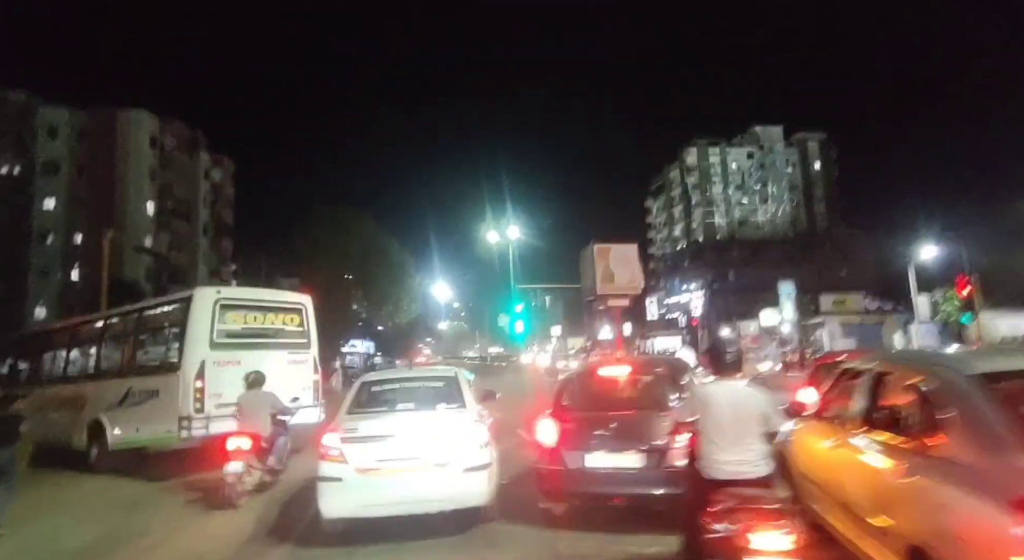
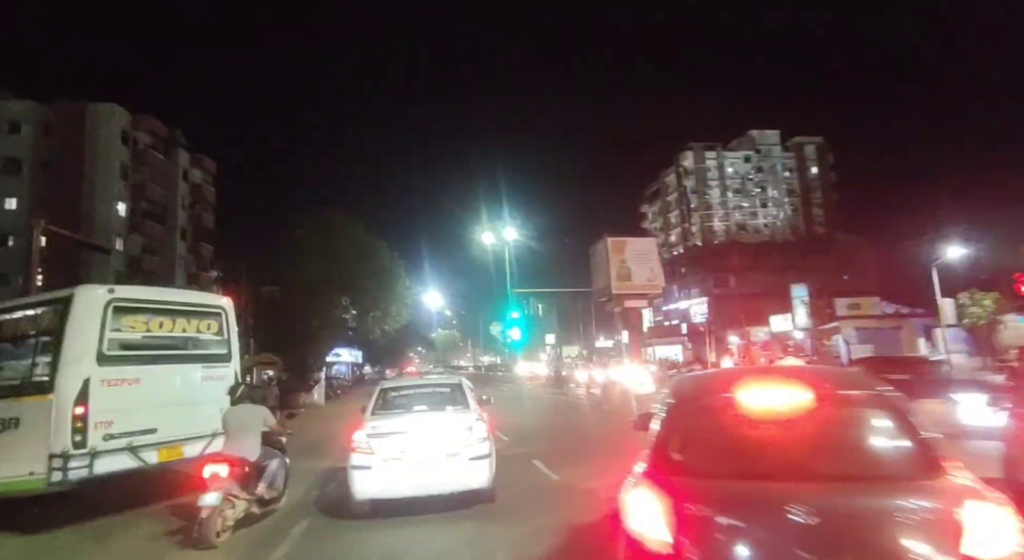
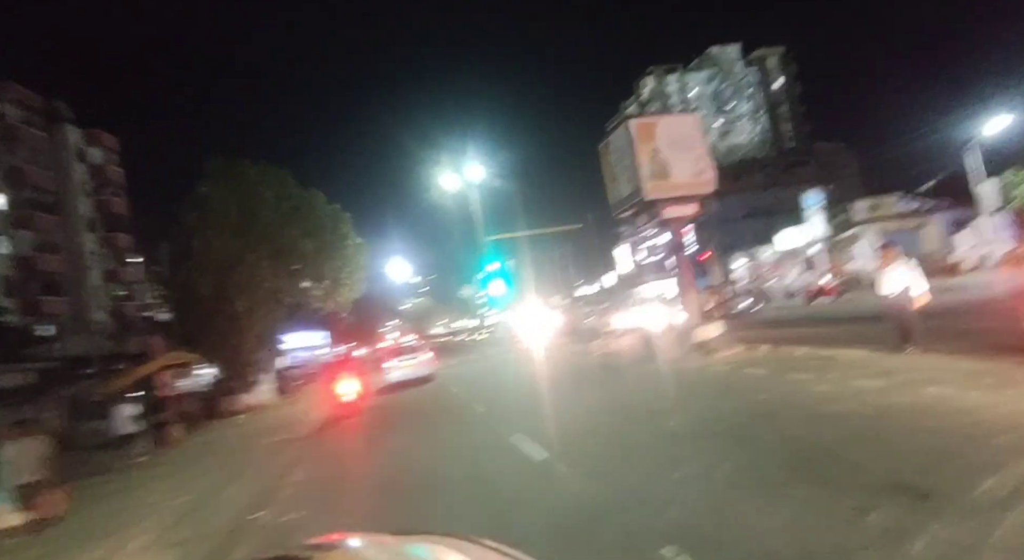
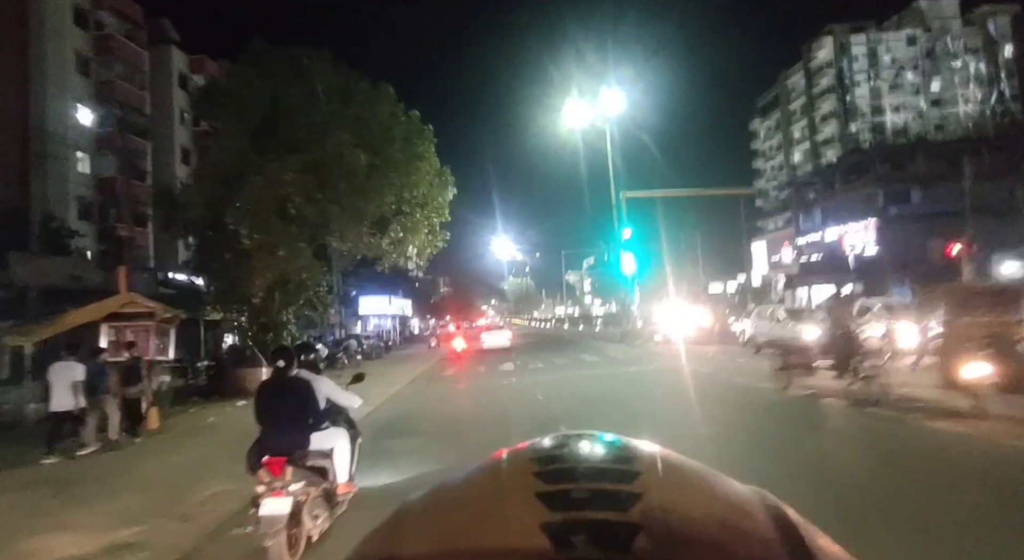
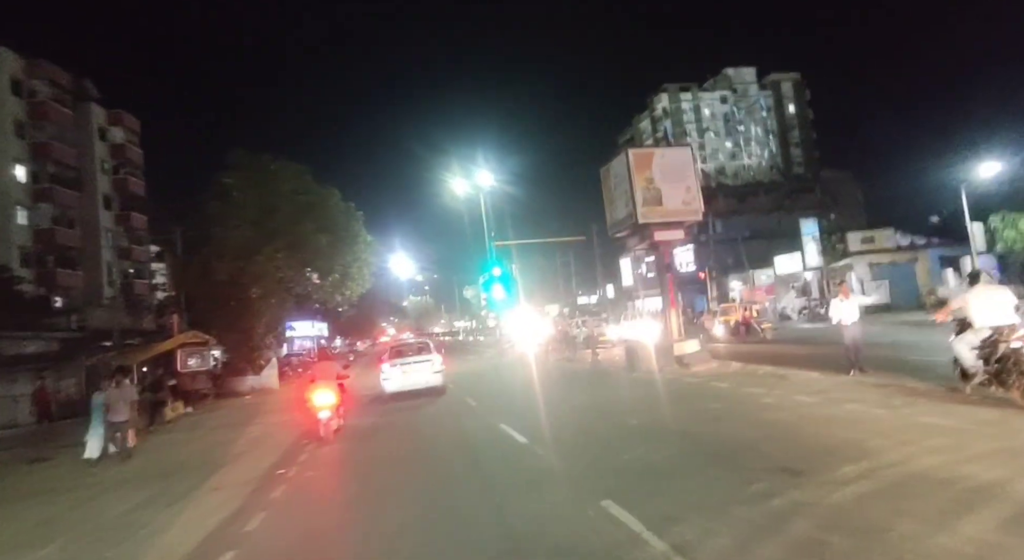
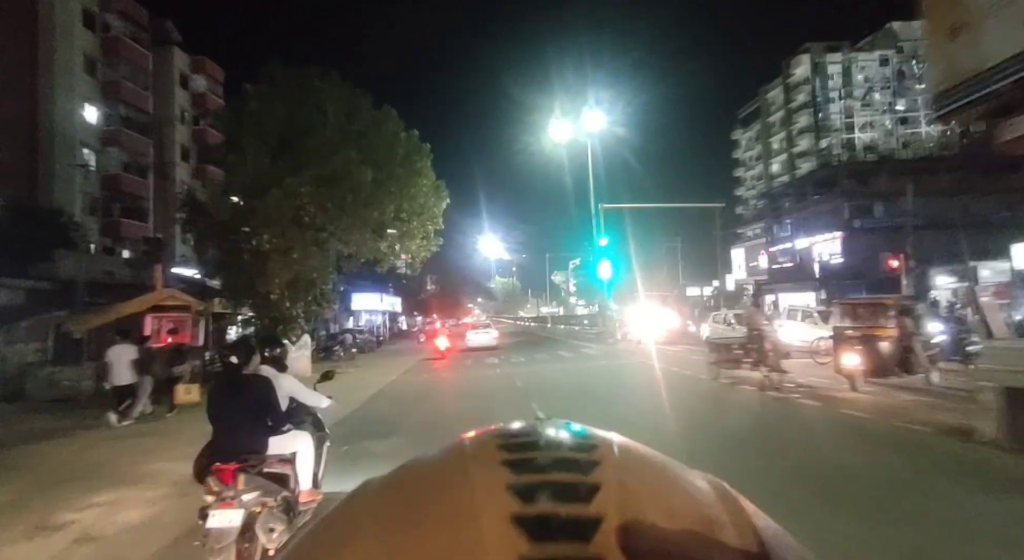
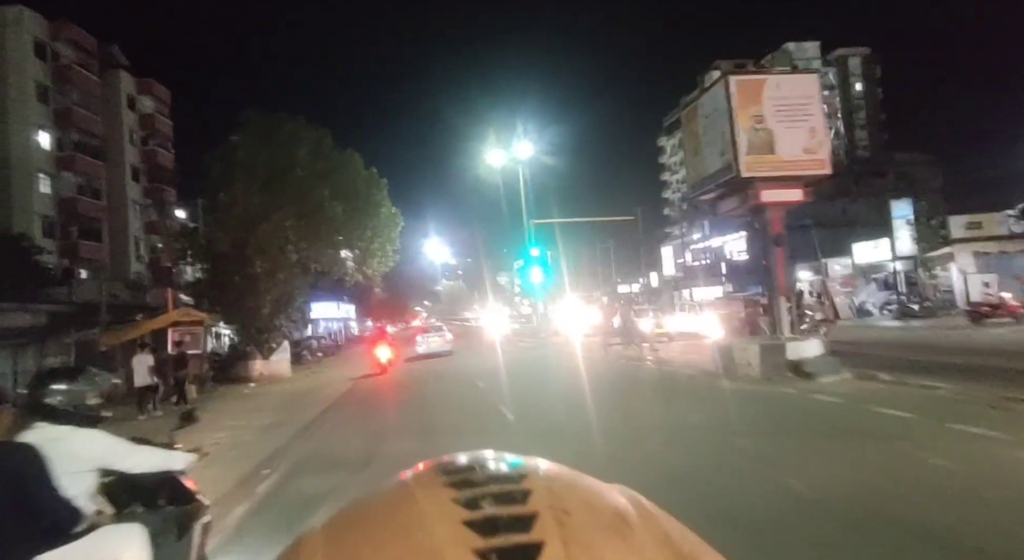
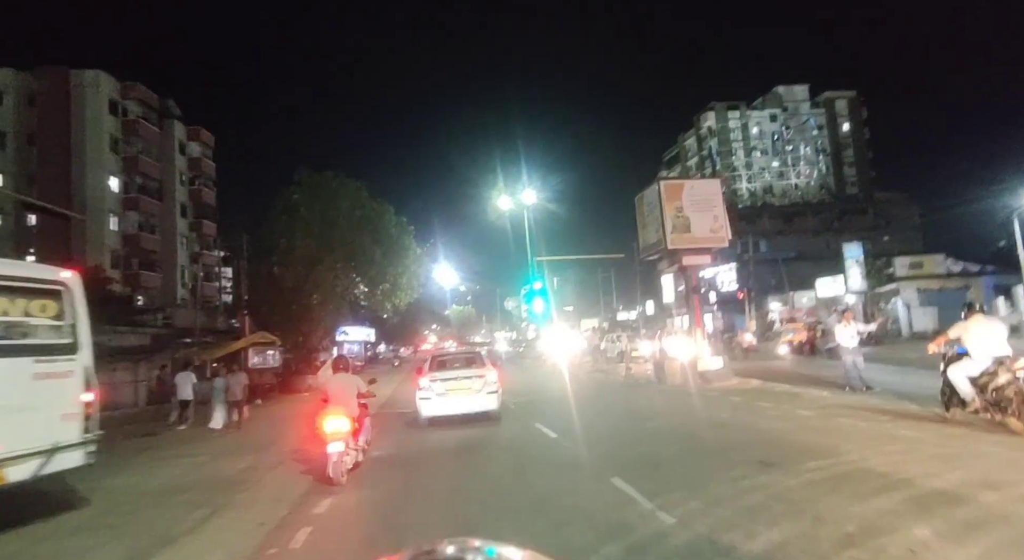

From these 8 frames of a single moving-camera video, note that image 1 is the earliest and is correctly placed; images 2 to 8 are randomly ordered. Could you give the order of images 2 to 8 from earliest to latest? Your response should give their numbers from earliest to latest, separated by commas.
2, 8, 5, 3, 7, 6, 4
